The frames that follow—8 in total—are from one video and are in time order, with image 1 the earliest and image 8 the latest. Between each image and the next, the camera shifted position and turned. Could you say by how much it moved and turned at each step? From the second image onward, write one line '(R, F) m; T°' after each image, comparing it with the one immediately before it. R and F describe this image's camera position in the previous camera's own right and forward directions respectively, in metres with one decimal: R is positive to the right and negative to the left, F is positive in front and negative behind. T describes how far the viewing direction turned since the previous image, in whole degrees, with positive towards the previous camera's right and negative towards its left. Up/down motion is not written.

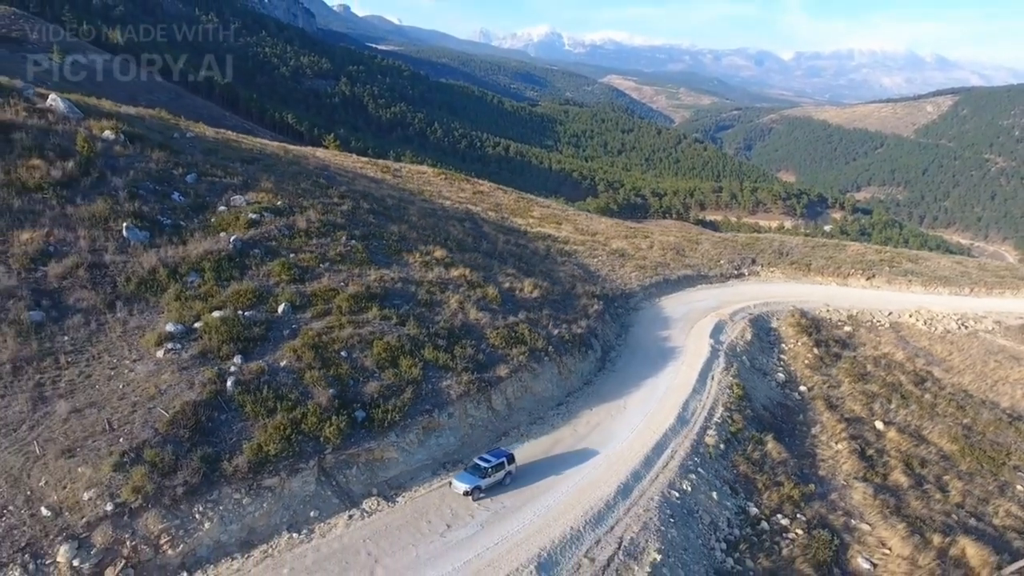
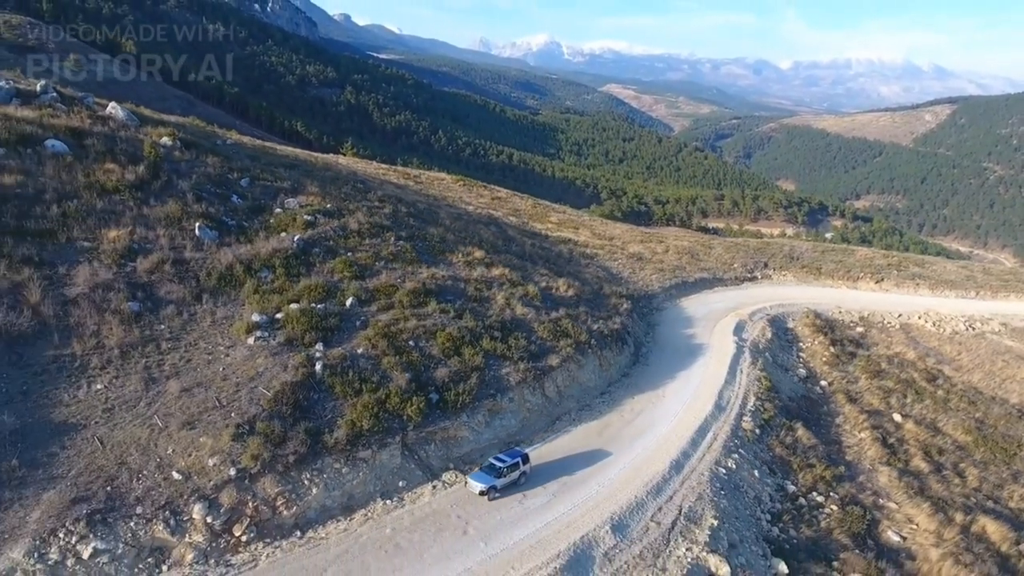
(-1.6, -1.8) m; 0°
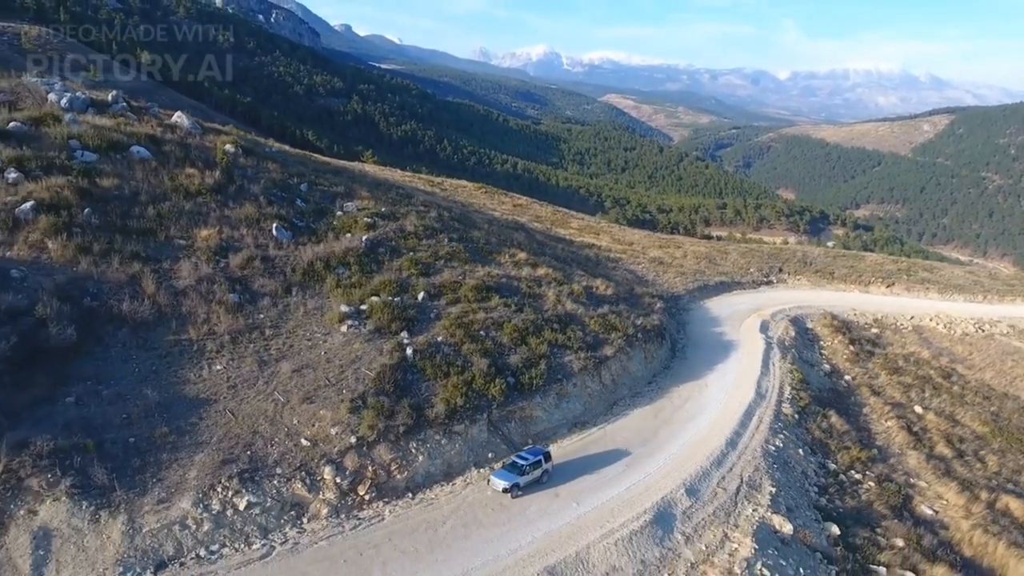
(-2.0, -2.1) m; 0°
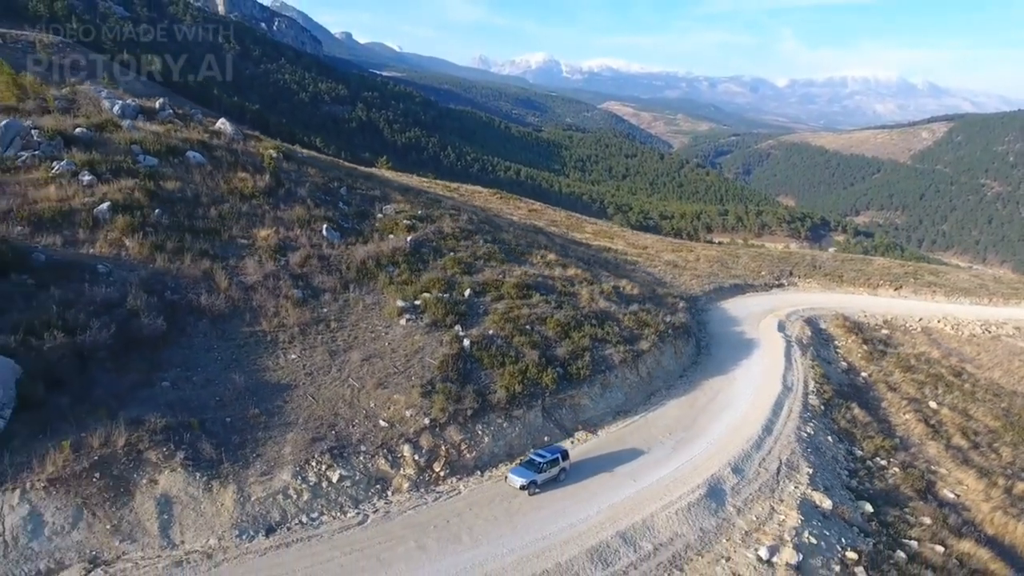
(-1.5, -1.5) m; 0°
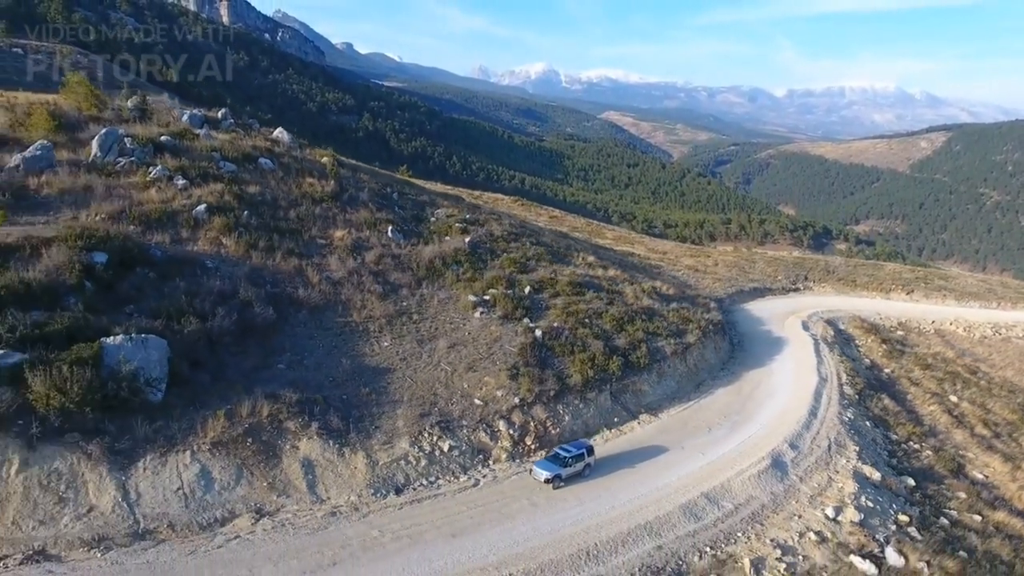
(-2.2, -2.2) m; 0°
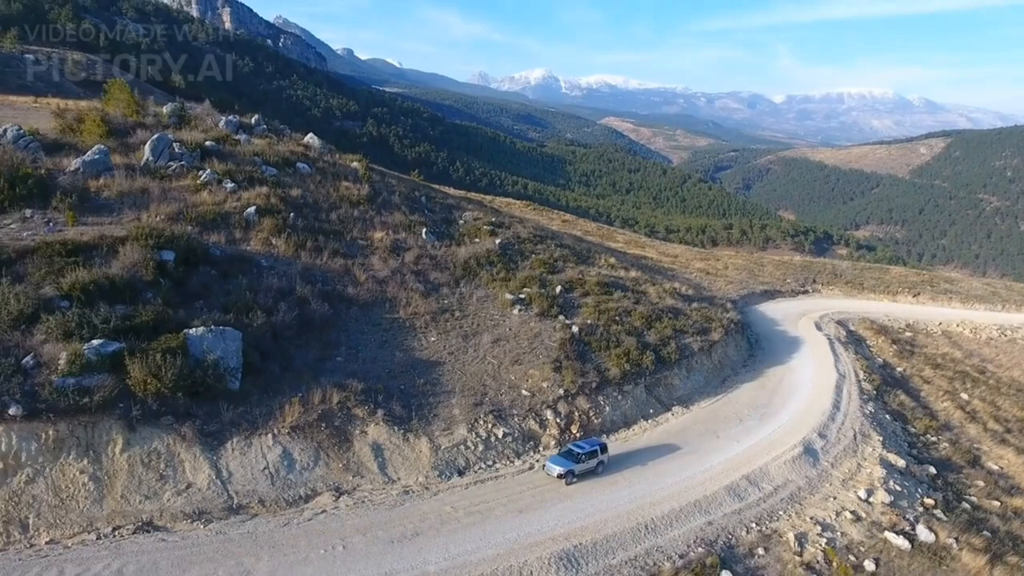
(-1.3, -1.3) m; 0°
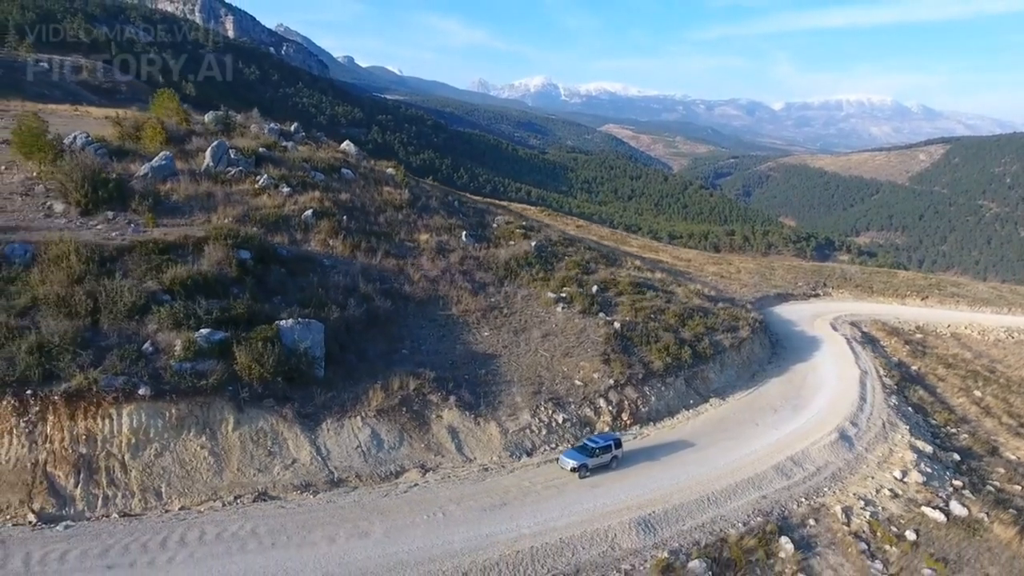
(-1.7, -1.6) m; 0°
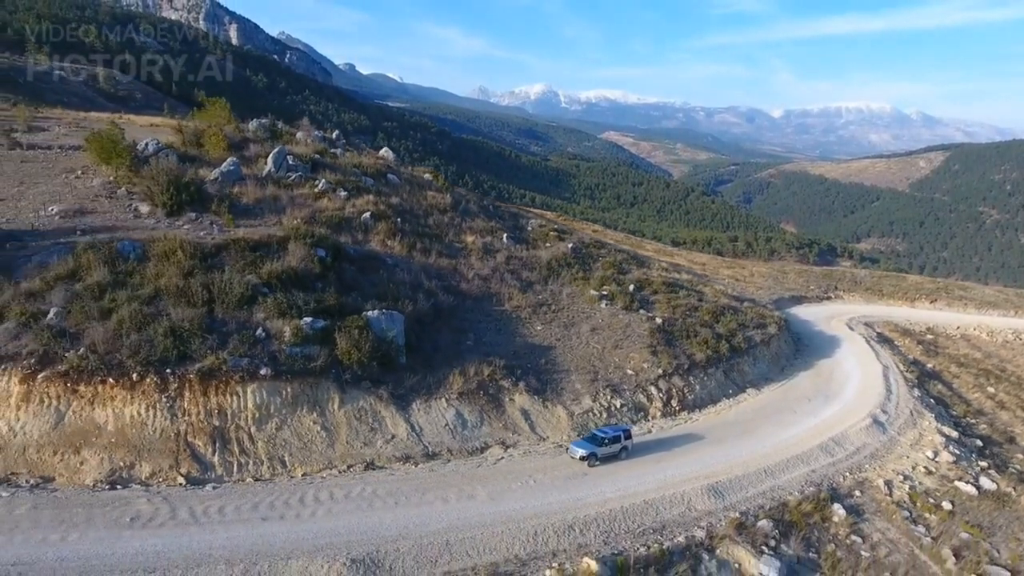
(-1.9, -1.9) m; 0°
